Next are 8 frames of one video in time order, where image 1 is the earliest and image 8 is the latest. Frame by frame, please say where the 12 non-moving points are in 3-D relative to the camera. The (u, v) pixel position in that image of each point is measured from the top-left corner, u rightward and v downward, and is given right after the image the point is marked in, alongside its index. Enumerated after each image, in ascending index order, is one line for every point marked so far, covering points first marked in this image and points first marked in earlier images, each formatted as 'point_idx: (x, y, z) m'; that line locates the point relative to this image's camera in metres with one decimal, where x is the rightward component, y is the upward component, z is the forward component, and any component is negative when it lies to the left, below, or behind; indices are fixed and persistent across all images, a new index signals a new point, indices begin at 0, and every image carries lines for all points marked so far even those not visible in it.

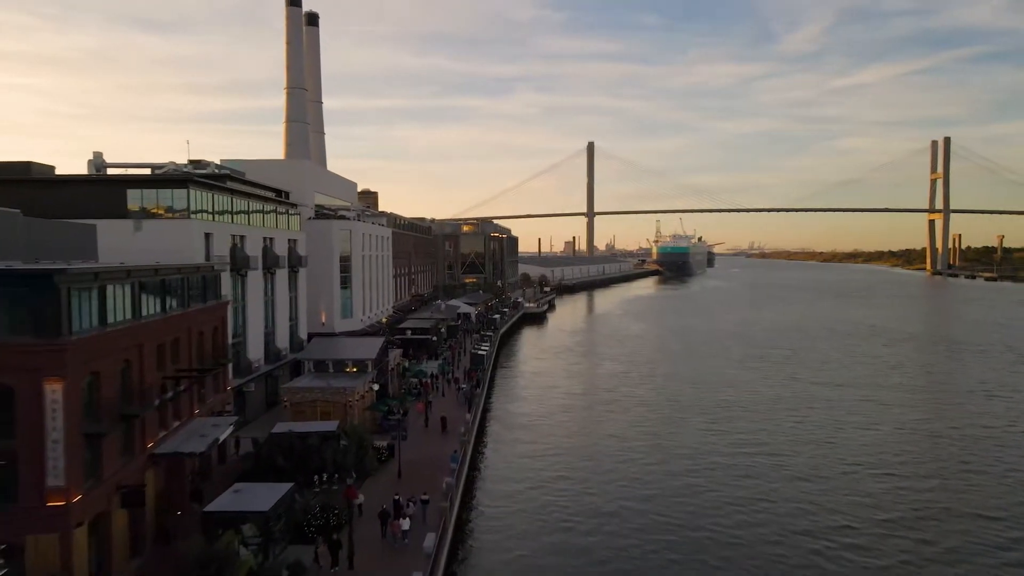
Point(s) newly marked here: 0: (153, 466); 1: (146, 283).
0: (-7.0, -3.5, +14.7) m
1: (-7.4, +0.1, +15.3) m
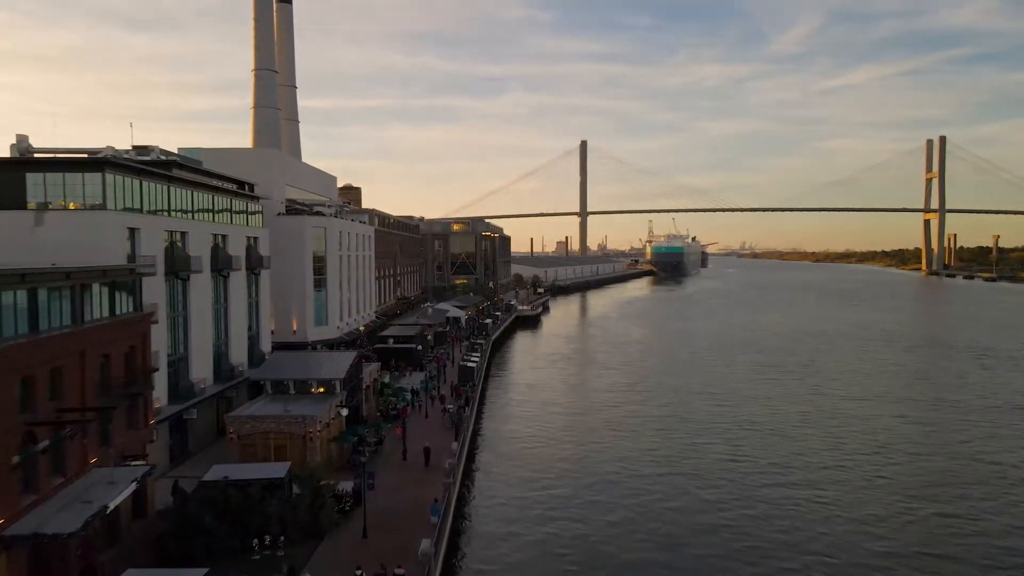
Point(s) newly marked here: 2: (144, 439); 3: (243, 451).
0: (-7.0, -3.7, +10.5) m
1: (-7.4, -0.1, +11.1) m
2: (-7.8, -3.2, +16.1) m
3: (-6.9, -4.2, +19.6) m
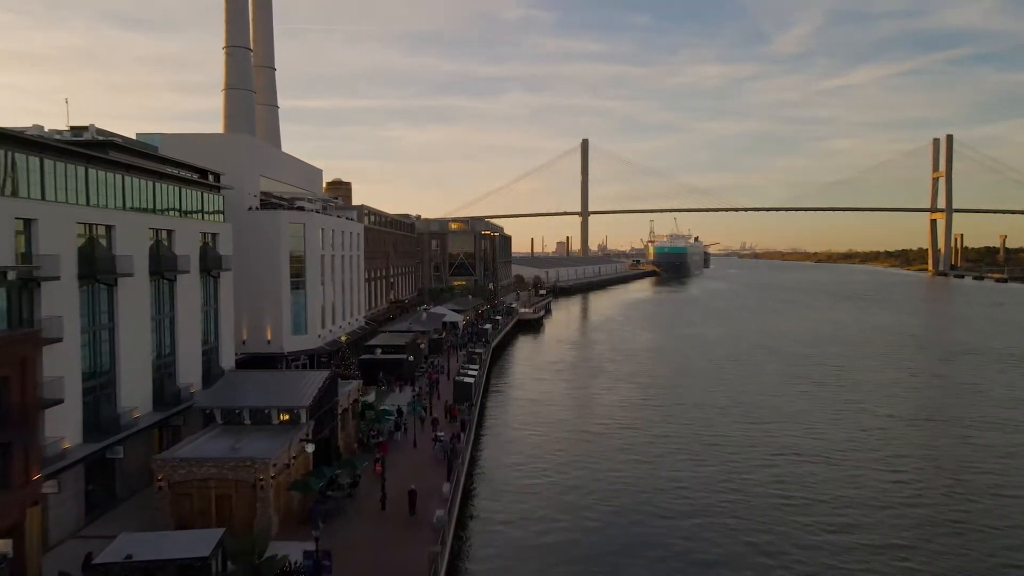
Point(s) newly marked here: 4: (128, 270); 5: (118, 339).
0: (-6.9, -3.8, +6.4) m
1: (-7.3, -0.2, +6.9) m
2: (-7.7, -3.3, +11.9) m
3: (-6.8, -4.4, +15.4) m
4: (-9.1, +0.4, +18.0) m
5: (-9.2, -1.2, +17.8) m
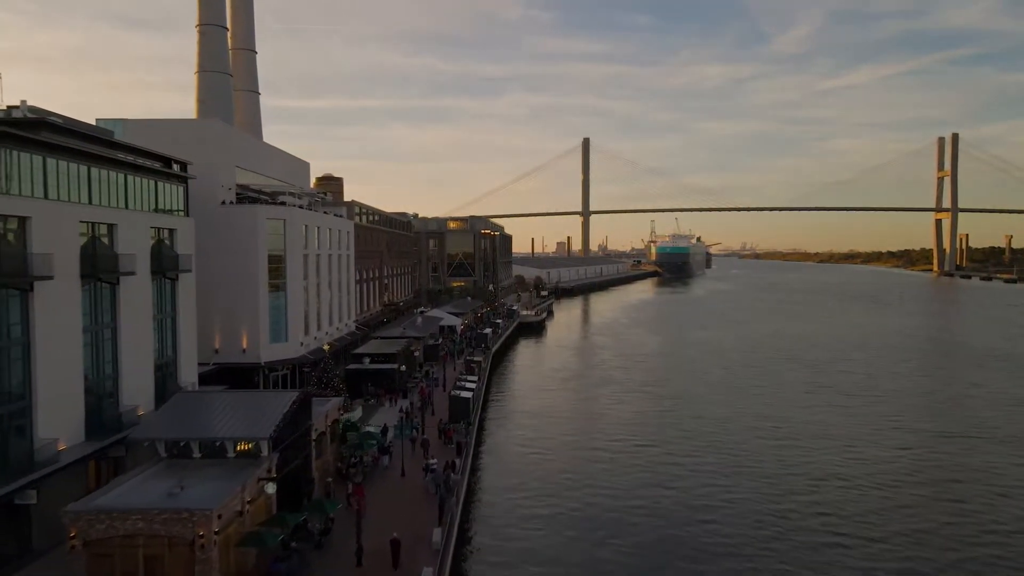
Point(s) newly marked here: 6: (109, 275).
0: (-6.8, -3.9, +3.2) m
1: (-7.2, -0.3, +3.7) m
2: (-7.6, -3.5, +8.8) m
3: (-6.7, -4.5, +12.2) m
4: (-9.0, +0.3, +14.8) m
5: (-9.1, -1.3, +14.6) m
6: (-9.2, +0.3, +17.4) m
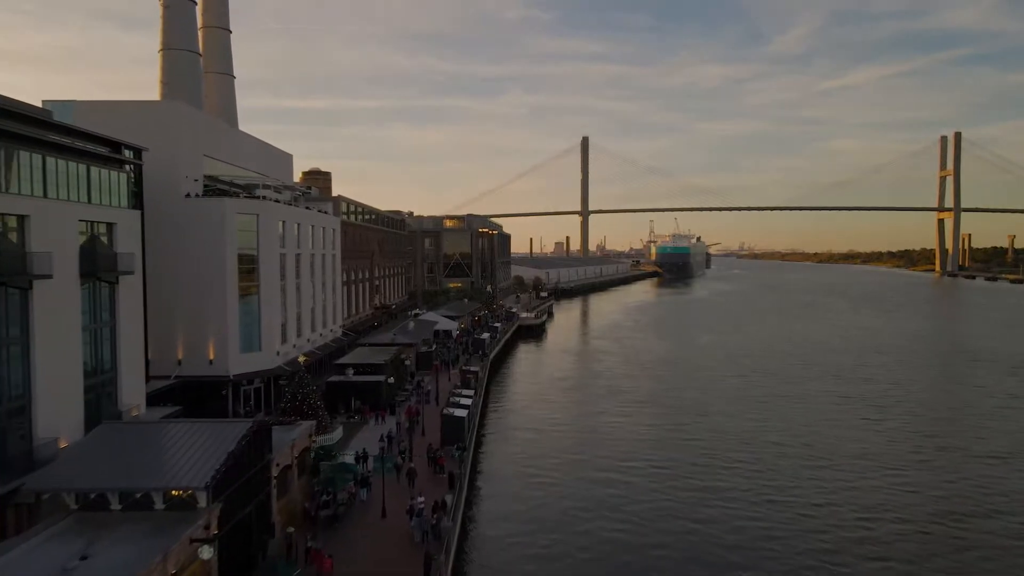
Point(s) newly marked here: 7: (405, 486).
0: (-6.8, -4.0, 0.0) m
1: (-7.1, -0.4, +0.5) m
2: (-7.6, -3.6, +5.5) m
3: (-6.7, -4.6, +9.0) m
4: (-9.0, +0.2, +11.6) m
5: (-9.1, -1.4, +11.4) m
6: (-9.1, +0.2, +14.2) m
7: (-2.6, -4.9, +18.6) m
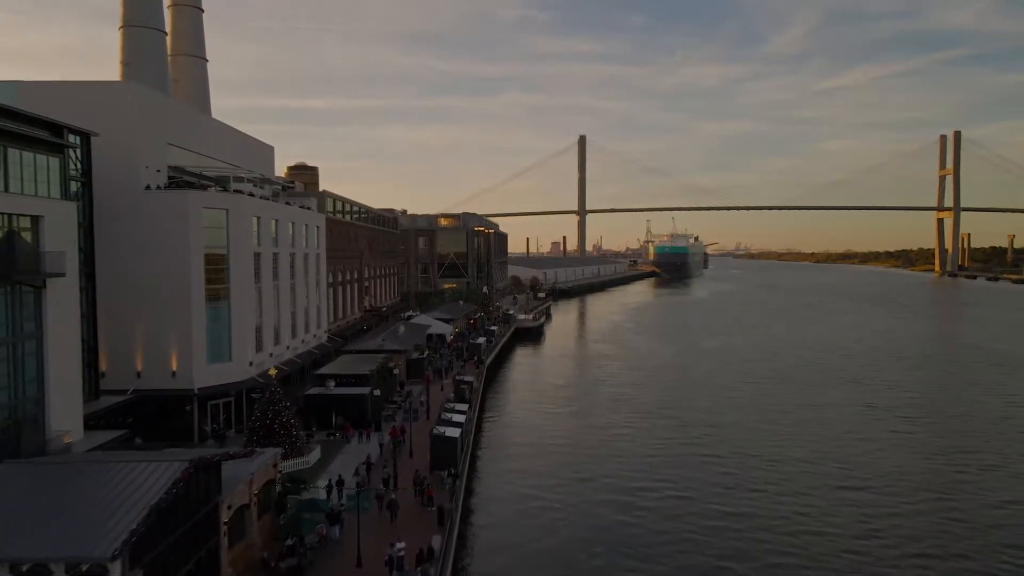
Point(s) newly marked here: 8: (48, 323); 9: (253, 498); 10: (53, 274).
0: (-6.7, -4.1, -2.7) m
1: (-7.0, -0.5, -2.2) m
2: (-7.5, -3.7, +2.8) m
3: (-6.6, -4.7, +6.3) m
4: (-8.9, +0.1, +8.9) m
5: (-9.0, -1.5, +8.6) m
6: (-9.1, +0.1, +11.5) m
7: (-2.6, -5.0, +16.0) m
8: (-9.4, -0.7, +15.5) m
9: (-4.7, -3.9, +13.9) m
10: (-9.2, +0.3, +15.2) m
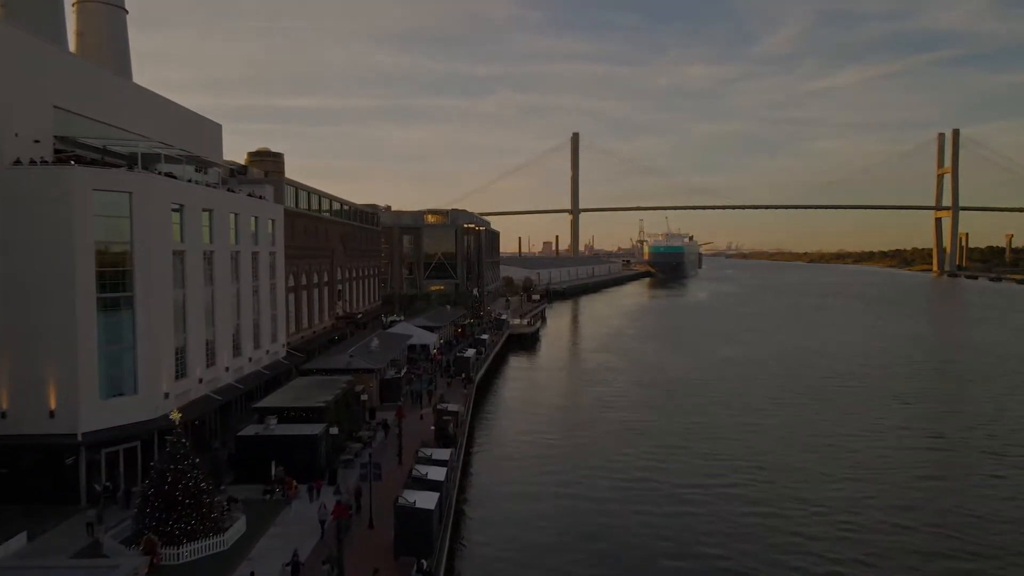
0: (-6.5, -4.3, -8.6) m
1: (-6.8, -0.8, -8.1) m
2: (-7.3, -3.9, -3.1) m
3: (-6.5, -4.9, +0.4) m
4: (-8.8, -0.1, +3.0) m
5: (-8.9, -1.7, +2.7) m
6: (-9.1, -0.1, +5.6) m
7: (-2.6, -5.2, +10.1) m
8: (-9.4, -0.9, +9.6) m
9: (-4.7, -4.1, +8.0) m
10: (-9.1, 0.0, +9.2) m
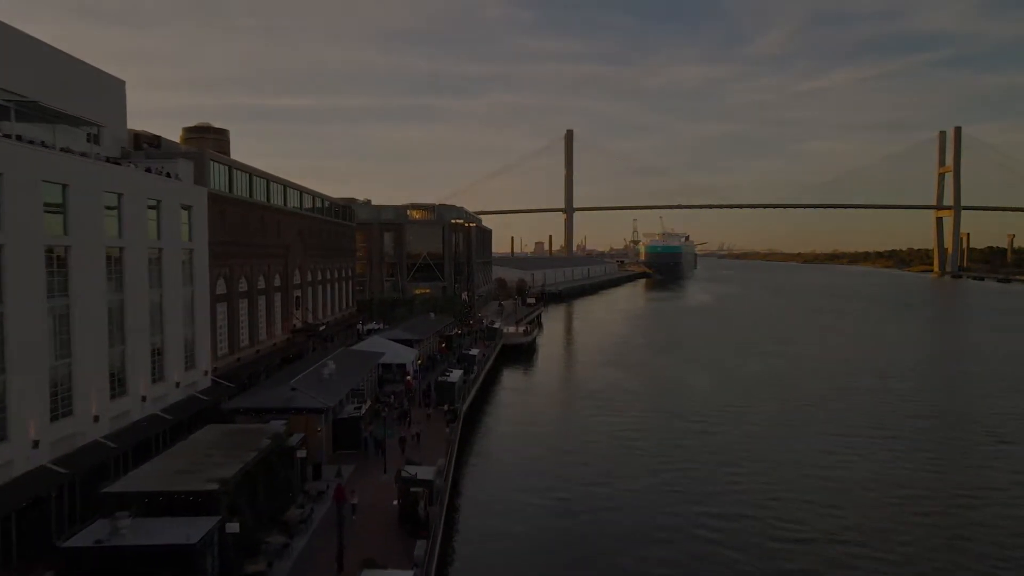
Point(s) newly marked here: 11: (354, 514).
0: (-6.1, -4.6, -16.0) m
1: (-6.5, -1.0, -15.5) m
2: (-7.1, -4.1, -10.4) m
3: (-6.3, -5.1, -7.0) m
4: (-8.6, -0.4, -4.4) m
5: (-8.7, -2.0, -4.7) m
6: (-8.9, -0.4, -1.8) m
7: (-2.5, -5.4, +2.8) m
8: (-9.3, -1.1, +2.2) m
9: (-4.6, -4.4, +0.7) m
10: (-9.0, -0.2, +1.9) m
11: (-3.3, -4.7, +16.1) m
